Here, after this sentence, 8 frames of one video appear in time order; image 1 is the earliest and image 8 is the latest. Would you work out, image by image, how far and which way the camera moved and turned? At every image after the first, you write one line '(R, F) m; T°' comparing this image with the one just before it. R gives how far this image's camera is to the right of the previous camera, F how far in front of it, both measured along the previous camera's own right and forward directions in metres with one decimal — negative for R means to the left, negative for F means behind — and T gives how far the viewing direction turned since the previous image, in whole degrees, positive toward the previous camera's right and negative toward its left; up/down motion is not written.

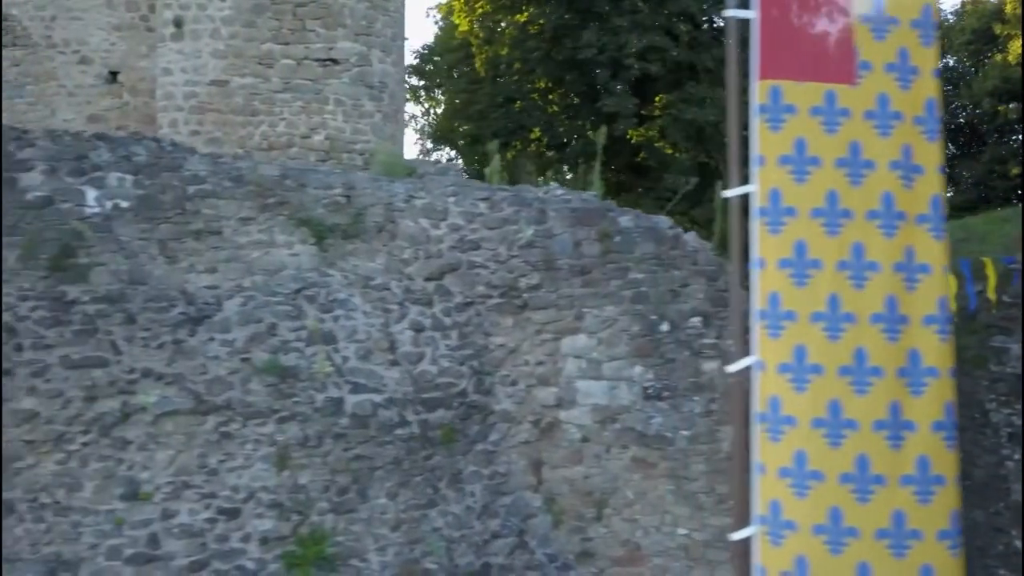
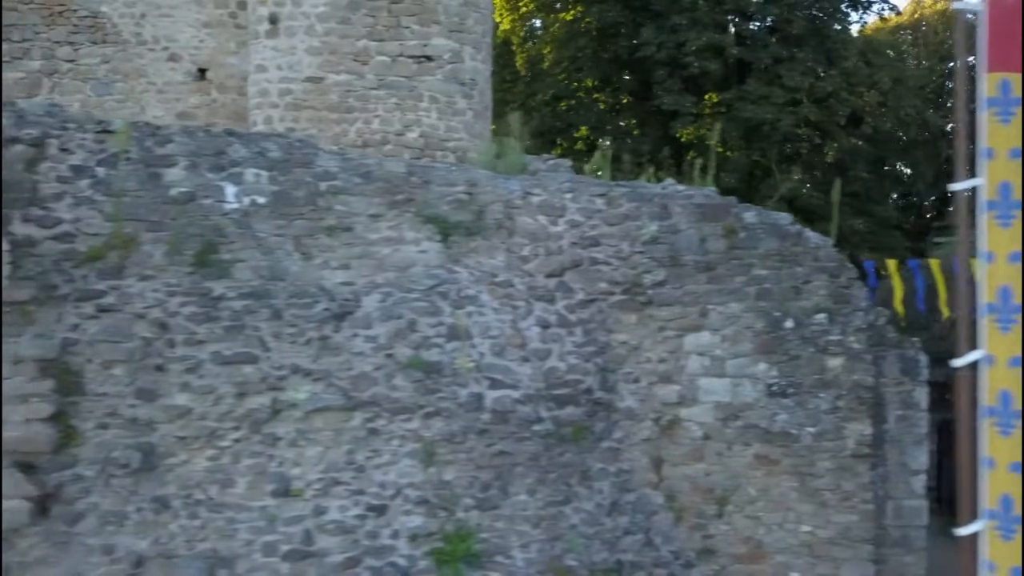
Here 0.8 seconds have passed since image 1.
(-0.7, 0.0) m; 0°
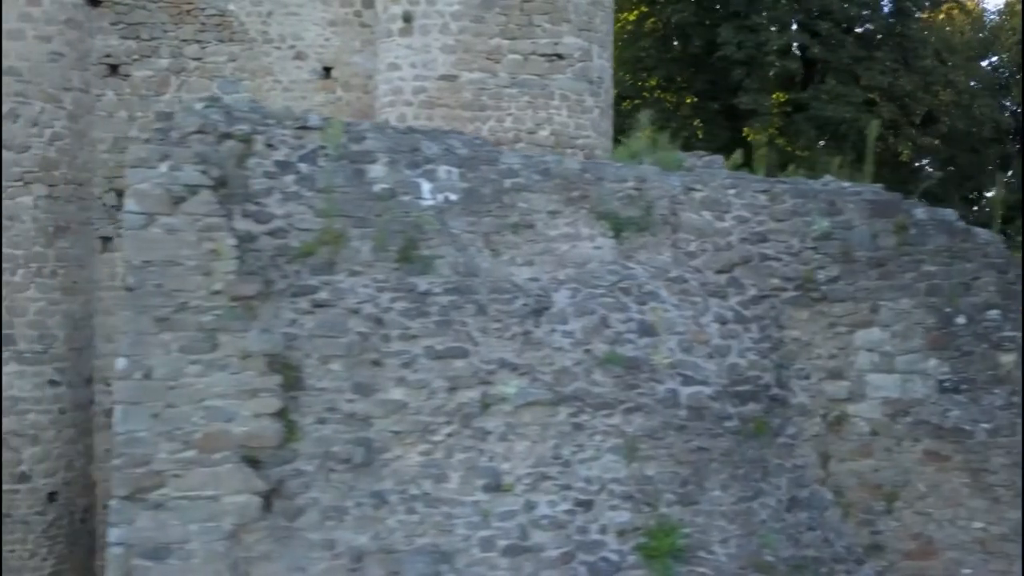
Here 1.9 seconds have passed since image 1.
(-0.9, 0.0) m; 0°
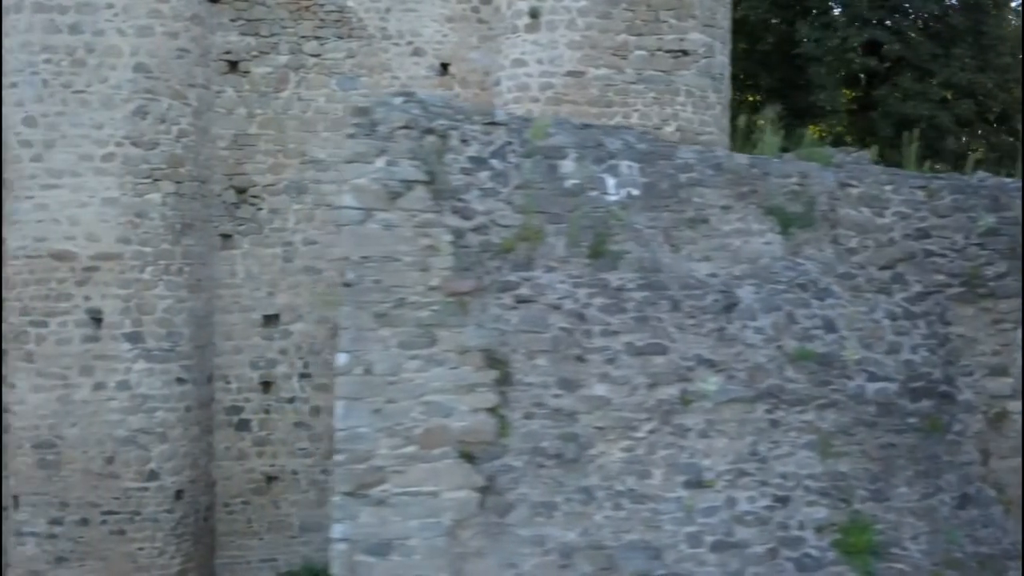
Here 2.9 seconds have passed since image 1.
(-0.9, 0.0) m; 0°
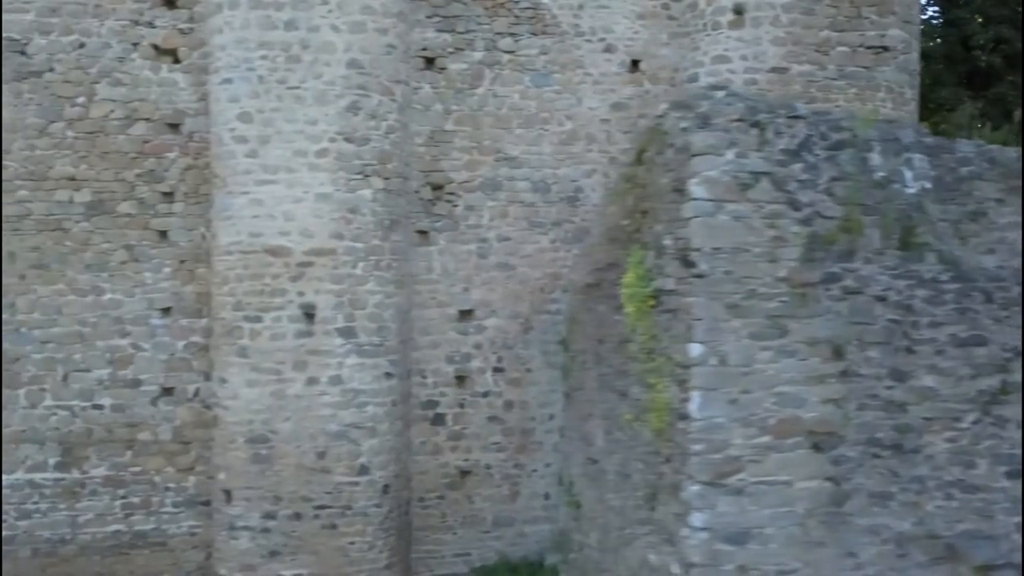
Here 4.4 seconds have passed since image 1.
(-1.4, 0.0) m; 0°
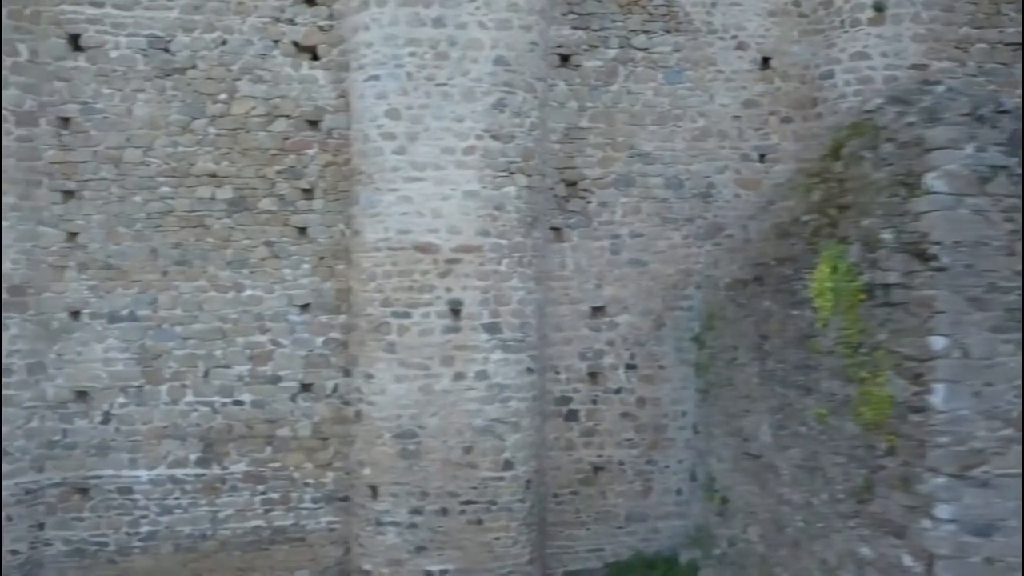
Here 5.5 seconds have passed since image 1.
(-0.9, 0.0) m; 0°
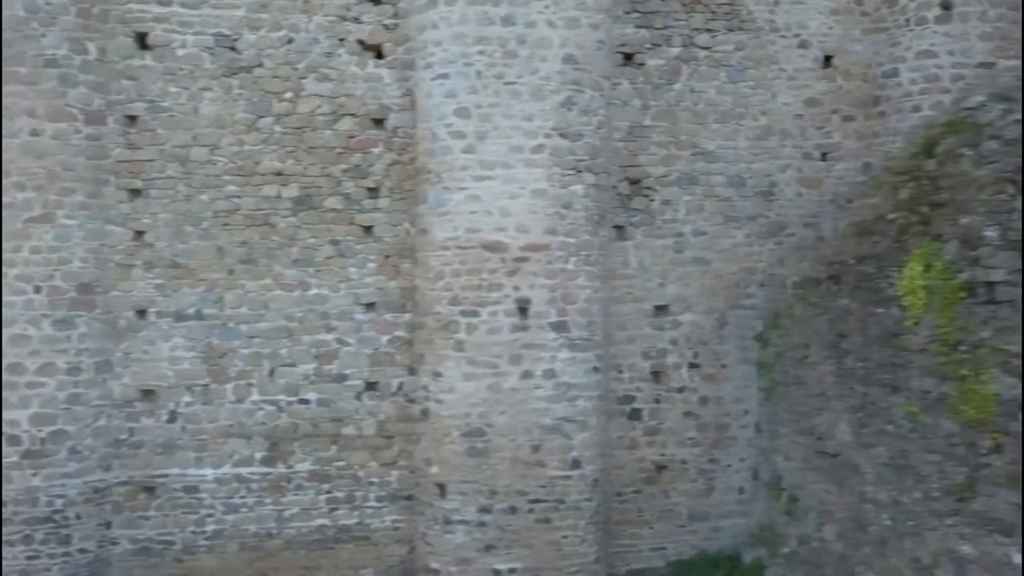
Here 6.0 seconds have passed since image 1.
(-0.4, 0.0) m; 0°
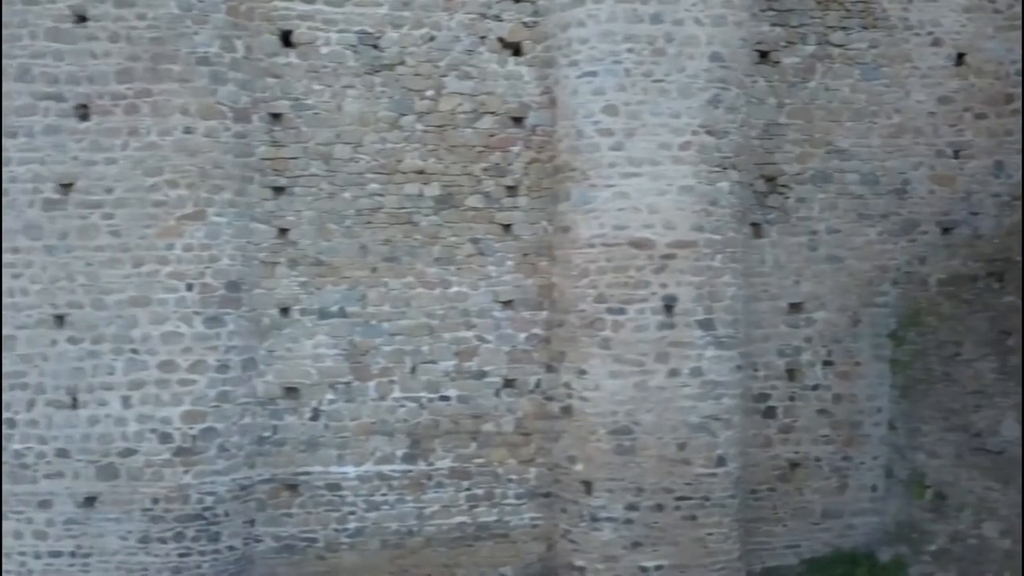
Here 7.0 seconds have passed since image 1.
(-1.0, 0.0) m; 0°
